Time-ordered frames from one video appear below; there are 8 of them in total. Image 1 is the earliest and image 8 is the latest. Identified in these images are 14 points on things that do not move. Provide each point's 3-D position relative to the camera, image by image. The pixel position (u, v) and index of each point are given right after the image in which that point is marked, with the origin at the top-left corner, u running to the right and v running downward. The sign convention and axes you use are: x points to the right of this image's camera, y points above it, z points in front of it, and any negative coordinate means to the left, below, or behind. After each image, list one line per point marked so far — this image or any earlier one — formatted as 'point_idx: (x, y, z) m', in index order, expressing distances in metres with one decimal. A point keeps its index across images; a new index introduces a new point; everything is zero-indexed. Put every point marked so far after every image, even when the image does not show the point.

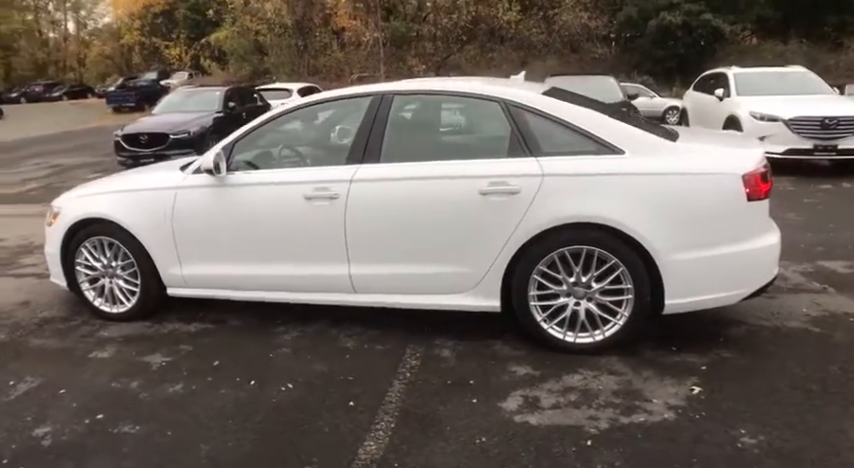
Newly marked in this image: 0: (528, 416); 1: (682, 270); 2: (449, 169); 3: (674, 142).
0: (+0.5, -0.9, +2.9) m
1: (+1.4, -0.2, +3.2) m
2: (+0.1, +0.4, +3.4) m
3: (+1.4, +0.5, +3.4) m
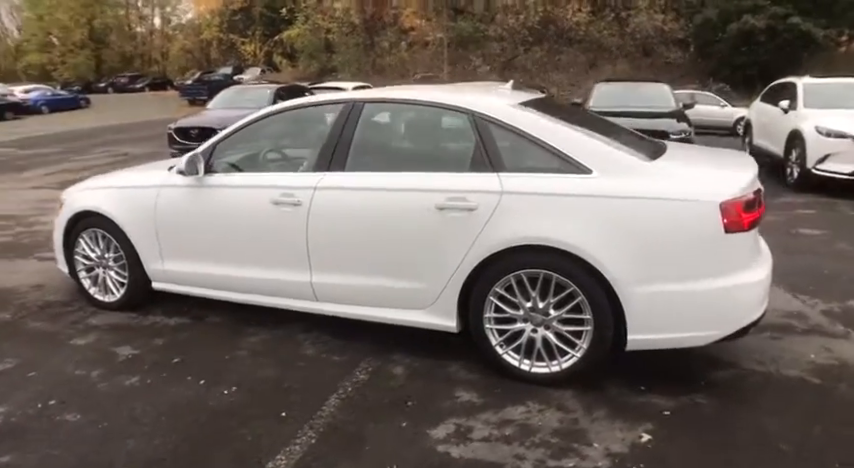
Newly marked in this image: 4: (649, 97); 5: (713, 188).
0: (+0.1, -1.0, +2.7) m
1: (+1.1, -0.4, +3.0) m
2: (-0.1, +0.3, +3.3) m
3: (+1.2, +0.4, +3.1) m
4: (+3.6, +2.2, +9.5) m
5: (+1.4, +0.2, +2.9) m
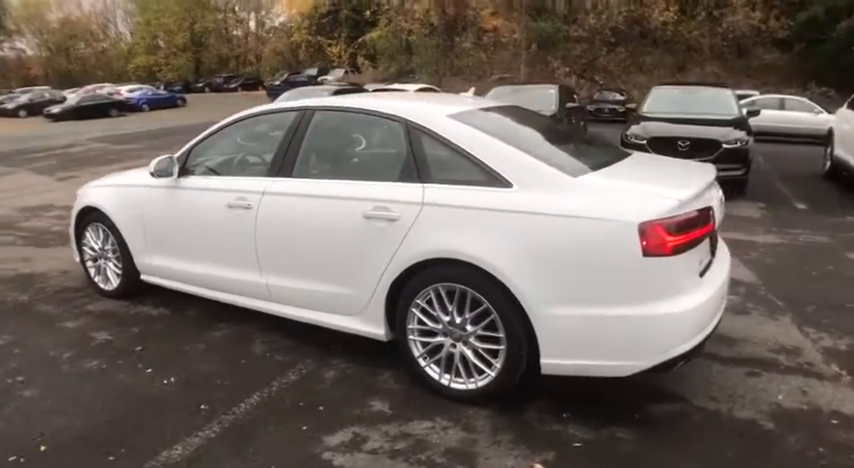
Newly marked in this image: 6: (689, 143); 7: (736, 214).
0: (-0.4, -1.0, +2.7) m
1: (+0.6, -0.4, +2.8) m
2: (-0.5, +0.2, +3.3) m
3: (+0.7, +0.3, +2.9) m
4: (+4.2, +2.0, +8.9) m
5: (+1.0, +0.1, +2.7) m
6: (+3.5, +1.3, +7.9) m
7: (+3.8, +0.3, +7.2) m
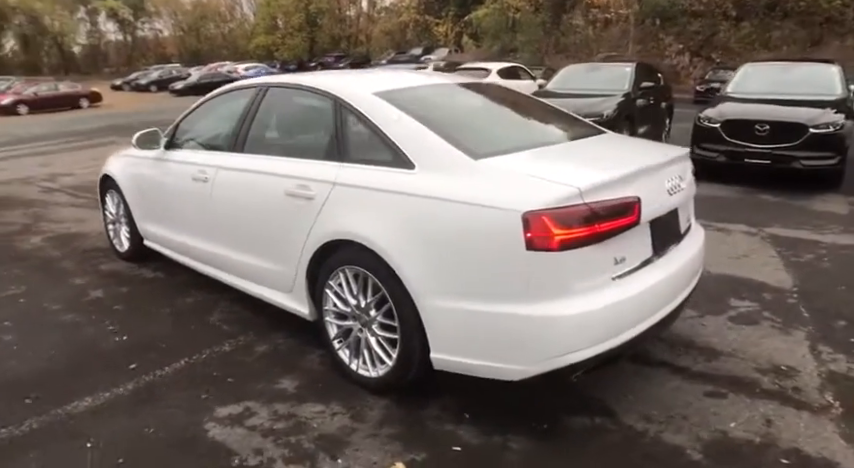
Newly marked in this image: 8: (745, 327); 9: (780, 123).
0: (-1.0, -0.9, +2.7) m
1: (+0.1, -0.4, +2.6) m
2: (-0.8, +0.4, +3.3) m
3: (+0.3, +0.3, +2.7) m
4: (+5.0, +2.0, +7.7) m
5: (+0.4, +0.2, +2.4) m
6: (+4.0, +1.3, +6.9) m
7: (+4.1, +0.2, +6.2) m
8: (+2.0, -0.6, +3.8) m
9: (+4.1, +1.3, +6.8) m
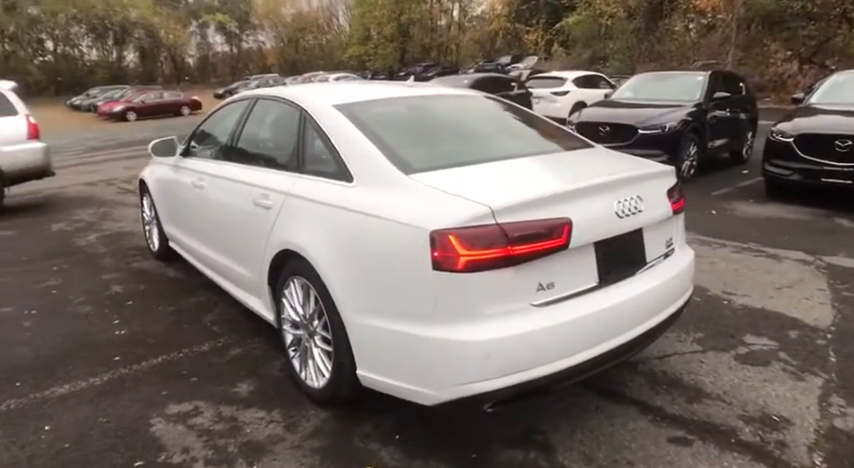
0: (-1.3, -0.9, +2.9) m
1: (-0.3, -0.5, +2.6) m
2: (-1.0, +0.3, +3.4) m
3: (0.0, +0.3, +2.6) m
4: (+5.6, +1.6, +6.7) m
5: (+0.1, +0.1, +2.3) m
6: (+4.4, +1.0, +6.2) m
7: (+4.4, -0.1, +5.5) m
8: (+1.8, -0.8, +3.4) m
9: (+4.5, +1.0, +6.1) m
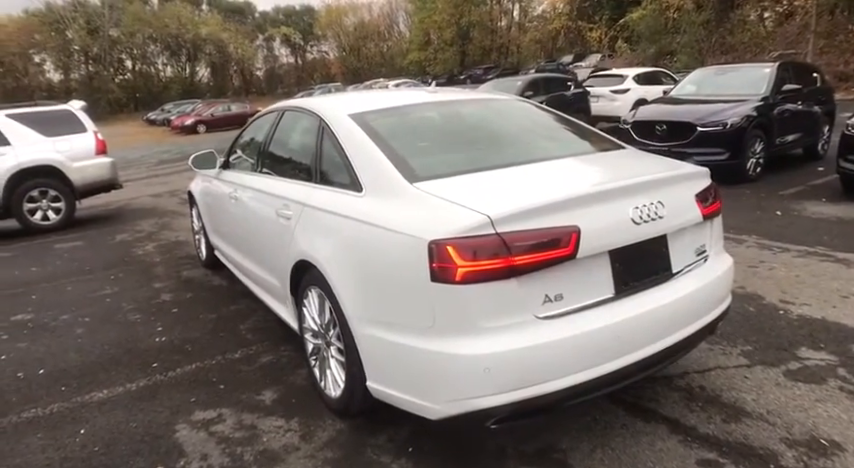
0: (-1.2, -1.0, +3.0) m
1: (-0.2, -0.5, +2.5) m
2: (-0.9, +0.3, +3.5) m
3: (0.0, +0.2, +2.6) m
4: (+6.0, +1.6, +6.0) m
5: (+0.1, 0.0, +2.3) m
6: (+4.8, +0.9, +5.6) m
7: (+4.7, -0.1, +4.9) m
8: (+2.0, -0.8, +3.1) m
9: (+4.9, +0.9, +5.5) m
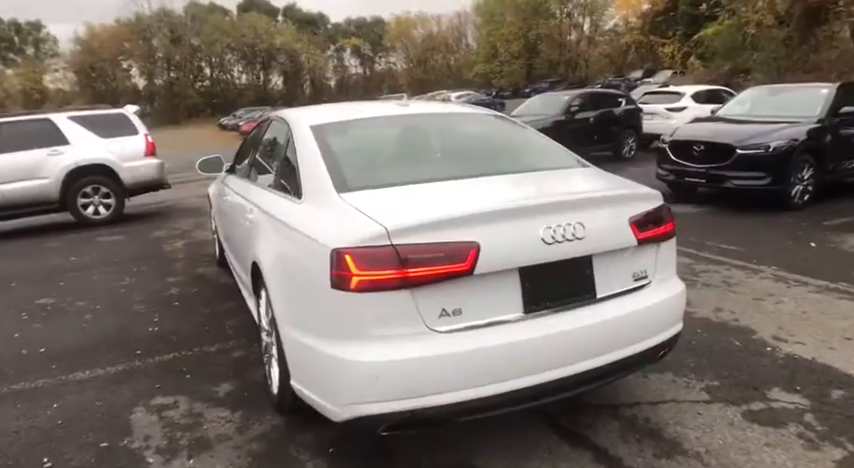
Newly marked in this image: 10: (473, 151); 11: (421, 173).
0: (-1.5, -1.0, +3.2) m
1: (-0.6, -0.5, +2.6) m
2: (-1.1, +0.3, +3.7) m
3: (-0.3, +0.2, +2.6) m
4: (+6.2, +1.2, +5.3) m
5: (-0.3, 0.0, +2.3) m
6: (+4.9, +0.6, +5.0) m
7: (+4.6, -0.4, +4.4) m
8: (+1.6, -1.0, +2.9) m
9: (+4.9, +0.6, +4.9) m
10: (+0.3, +0.5, +3.3) m
11: (0.0, +0.3, +3.0) m
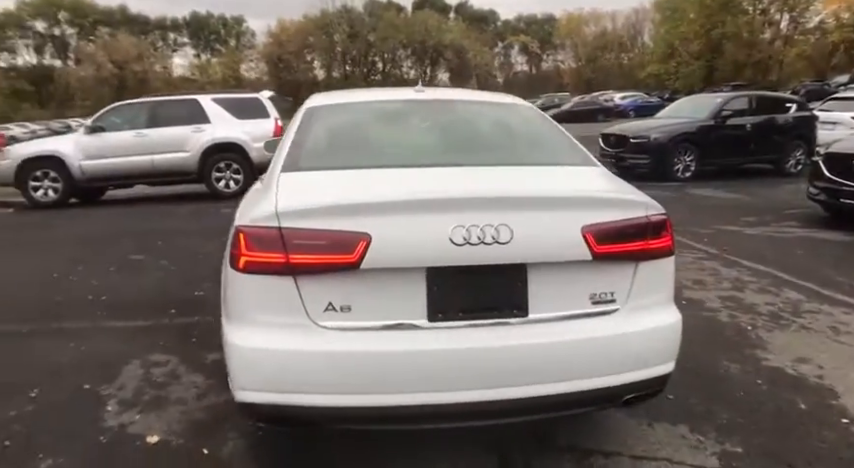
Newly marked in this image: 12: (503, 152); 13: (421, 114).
0: (-1.7, -0.8, +3.4) m
1: (-0.9, -0.4, +2.6) m
2: (-1.0, +0.4, +3.7) m
3: (-0.6, +0.3, +2.5) m
4: (+6.5, +0.5, +3.2) m
5: (-0.7, +0.1, +2.2) m
6: (+5.1, +0.1, +3.3) m
7: (+4.6, -0.9, +2.8) m
8: (+1.3, -1.1, +2.2) m
9: (+5.1, +0.1, +3.2) m
10: (+0.2, +0.5, +3.0) m
11: (-0.1, +0.4, +2.8) m
12: (+0.4, +0.4, +2.9) m
13: (0.0, +0.7, +3.2) m
